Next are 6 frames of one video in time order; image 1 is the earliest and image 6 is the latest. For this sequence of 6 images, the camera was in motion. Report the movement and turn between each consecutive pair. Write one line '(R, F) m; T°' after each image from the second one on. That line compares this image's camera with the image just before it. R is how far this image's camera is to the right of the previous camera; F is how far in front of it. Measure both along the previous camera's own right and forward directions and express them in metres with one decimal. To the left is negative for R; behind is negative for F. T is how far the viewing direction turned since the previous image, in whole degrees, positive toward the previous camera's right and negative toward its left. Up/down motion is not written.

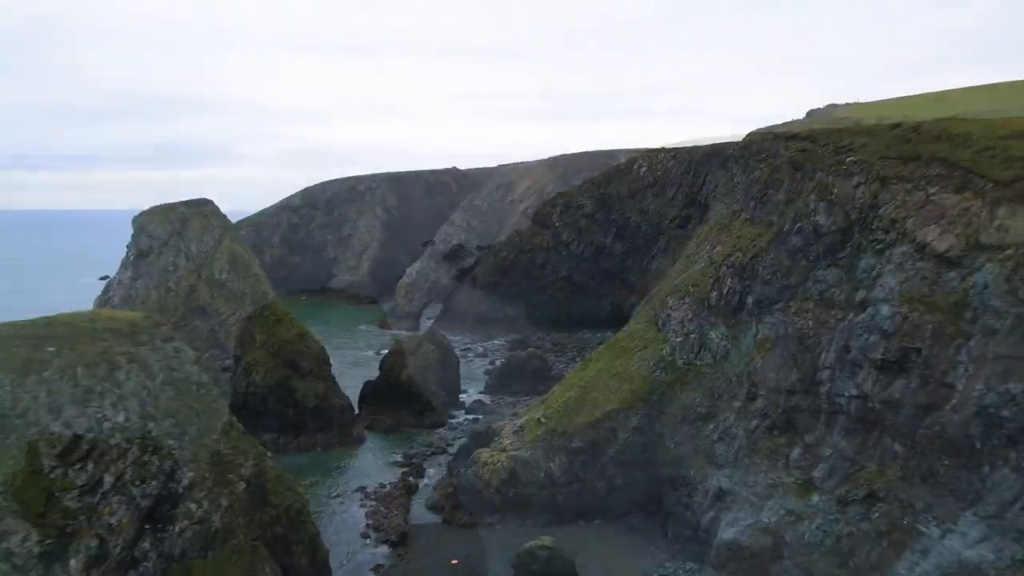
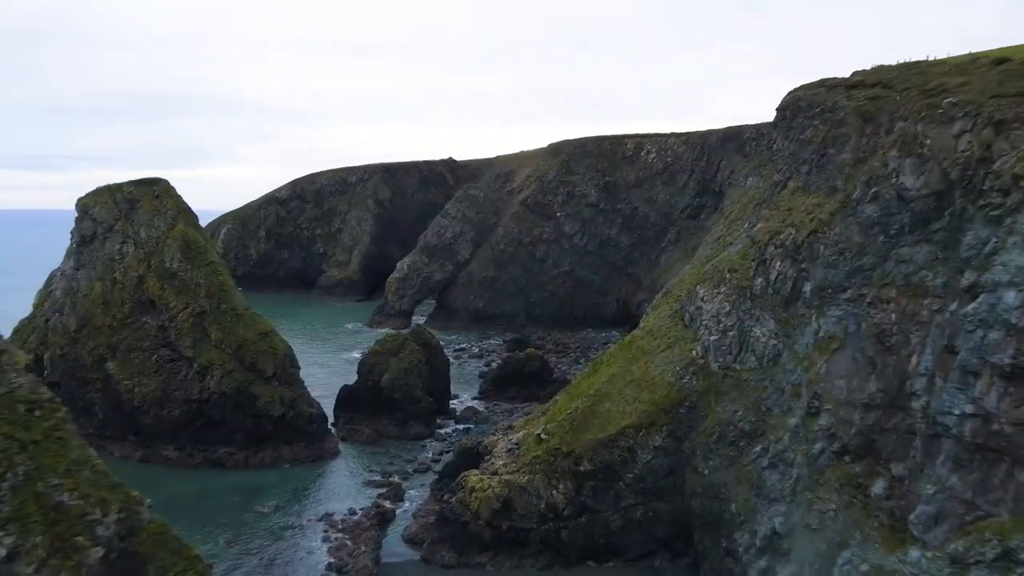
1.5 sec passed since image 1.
(+0.2, +7.9) m; 0°
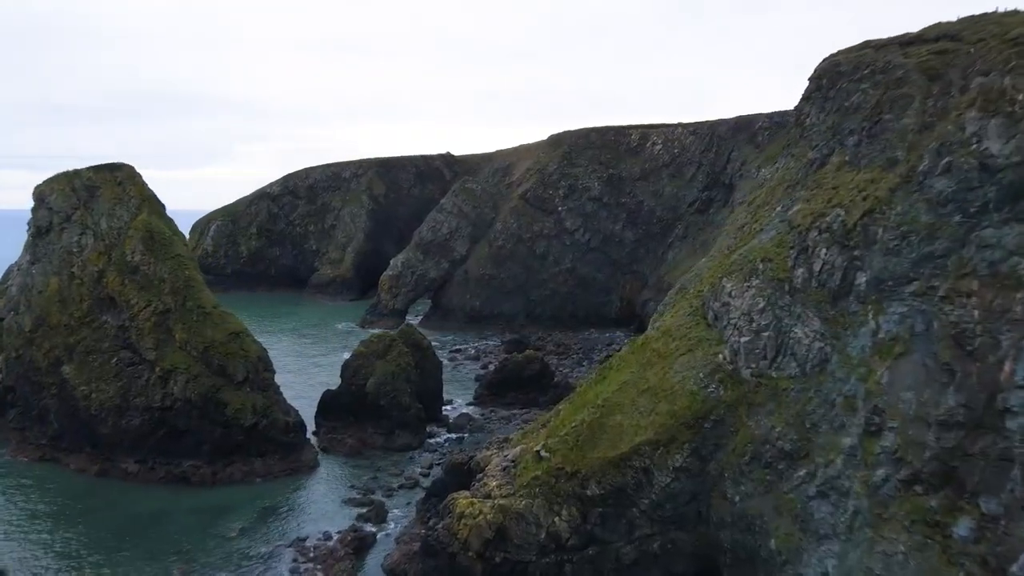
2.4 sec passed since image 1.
(+0.1, +4.9) m; 0°
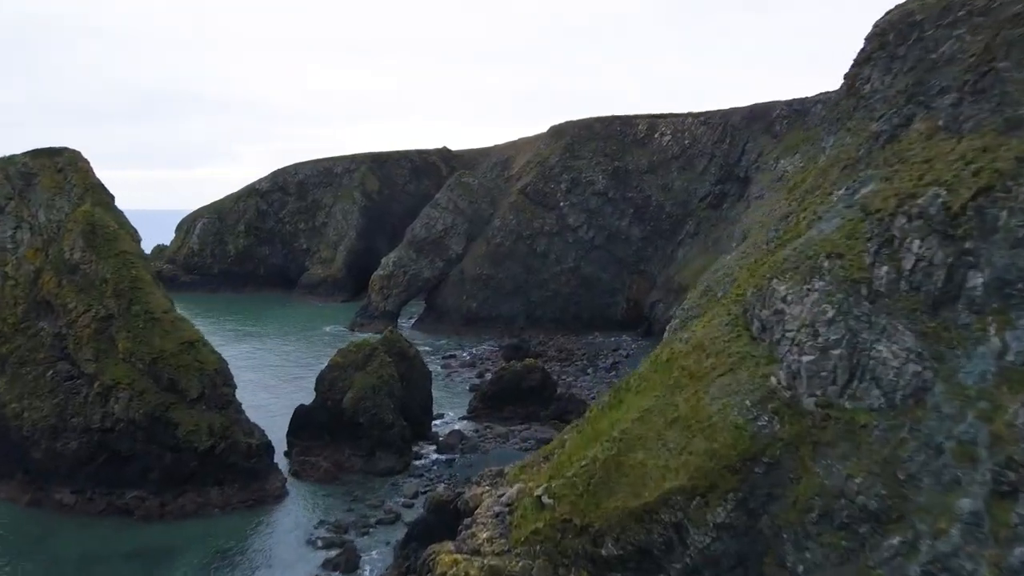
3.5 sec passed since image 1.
(+0.1, +6.2) m; 0°
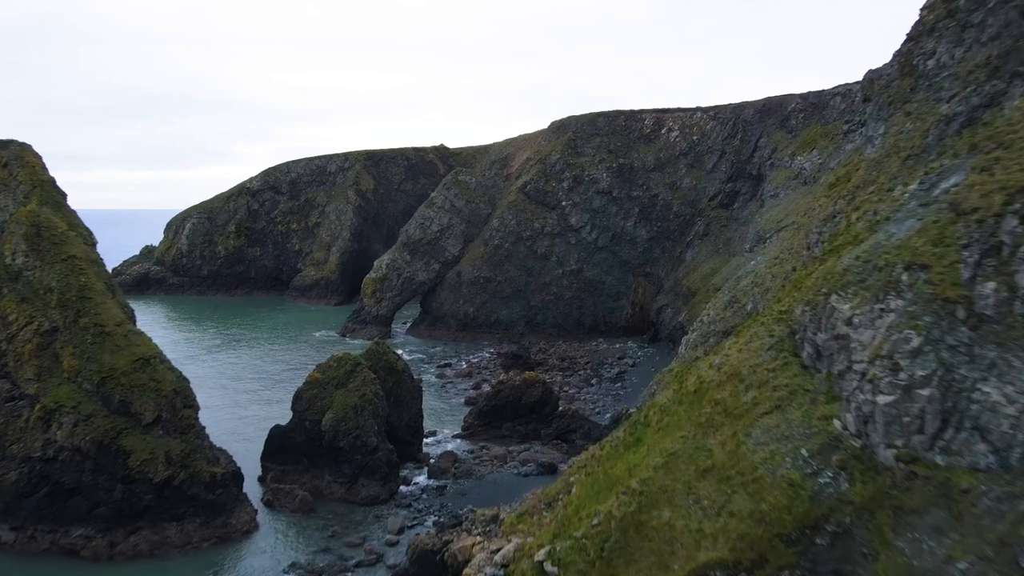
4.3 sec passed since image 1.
(+0.1, +4.6) m; 0°
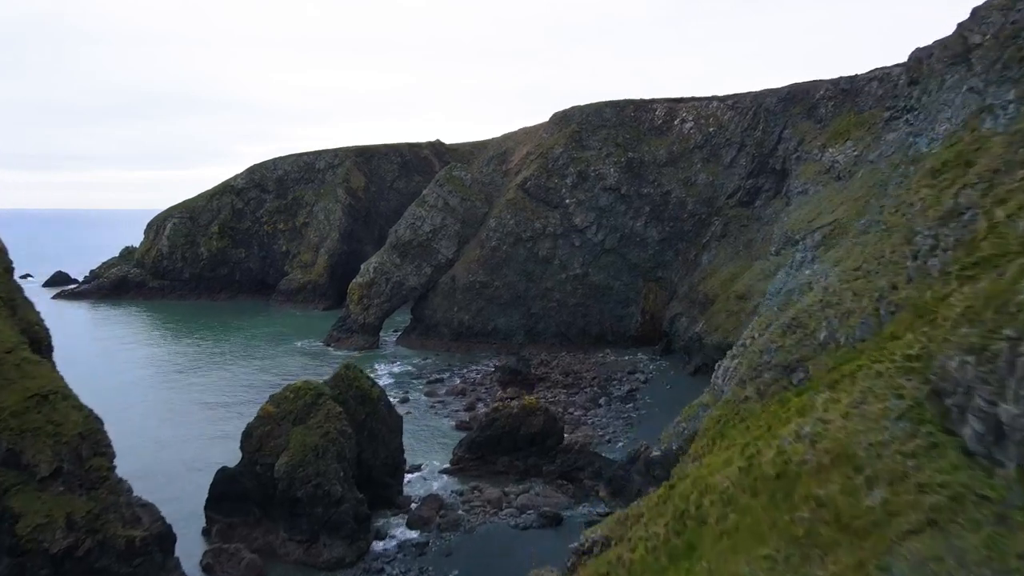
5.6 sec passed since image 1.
(+0.2, +7.4) m; 0°
